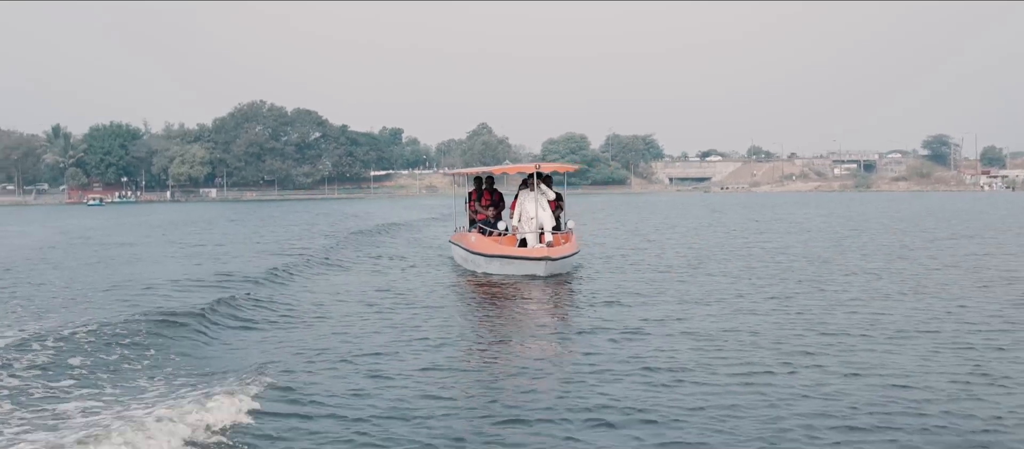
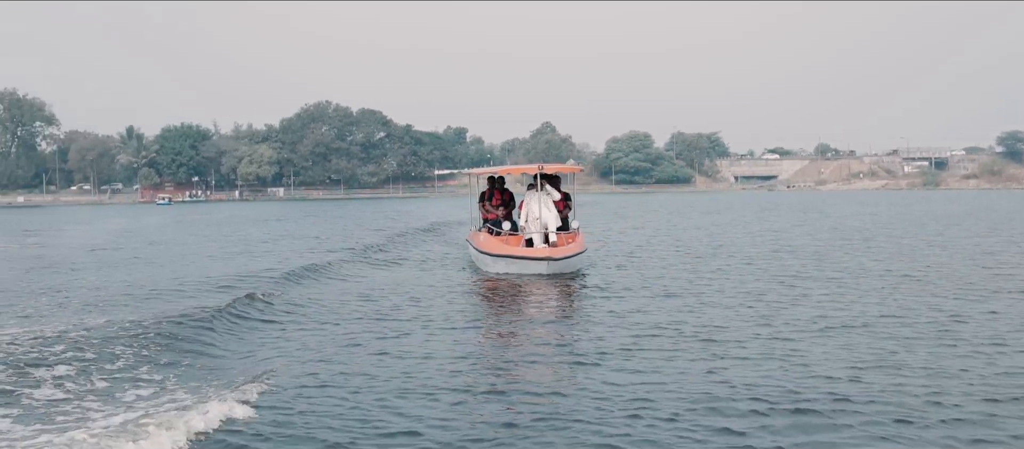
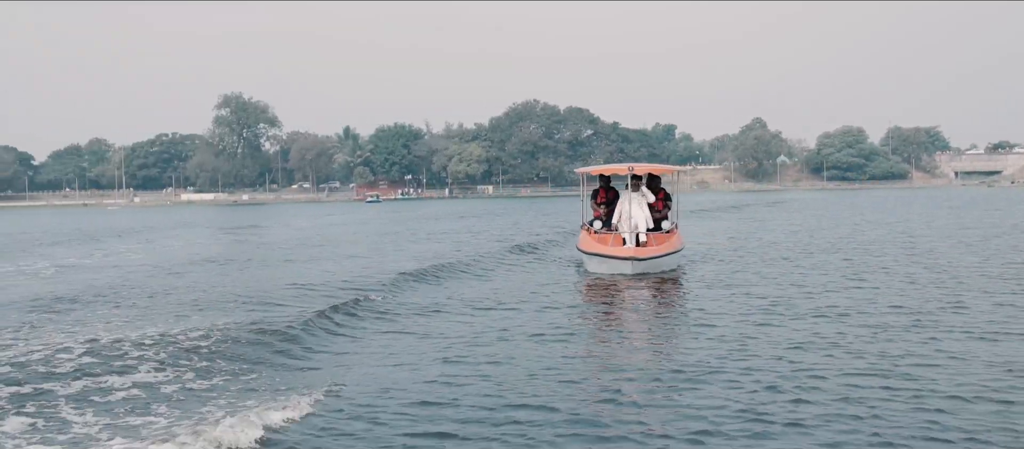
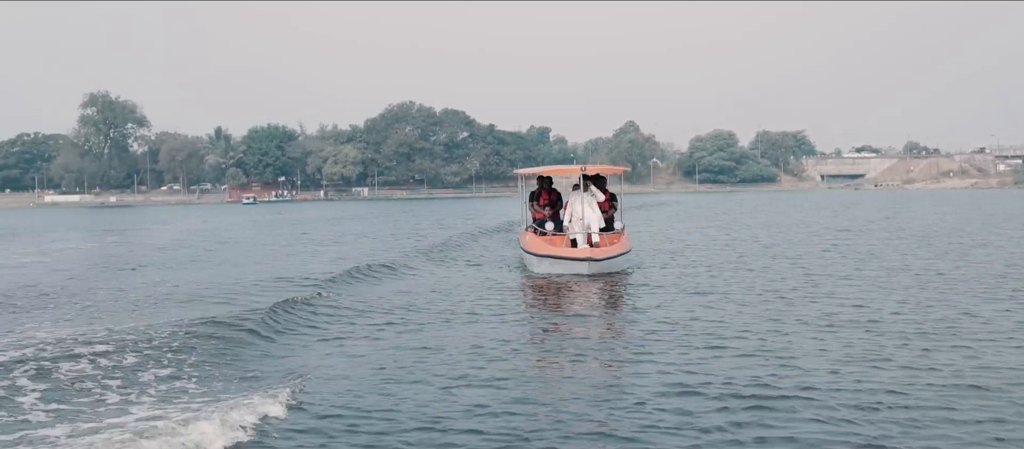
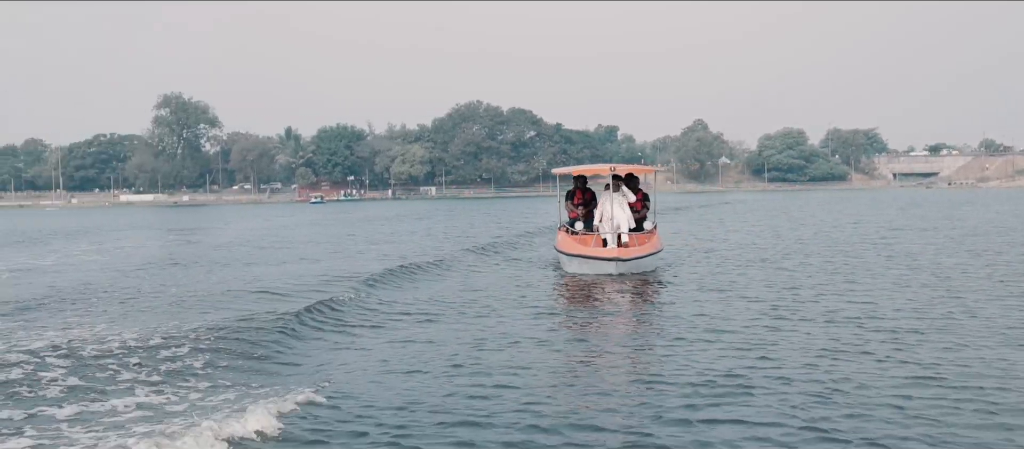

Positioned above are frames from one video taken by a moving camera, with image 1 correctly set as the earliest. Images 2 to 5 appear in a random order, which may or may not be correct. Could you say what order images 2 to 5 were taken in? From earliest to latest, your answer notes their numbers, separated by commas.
2, 4, 5, 3
